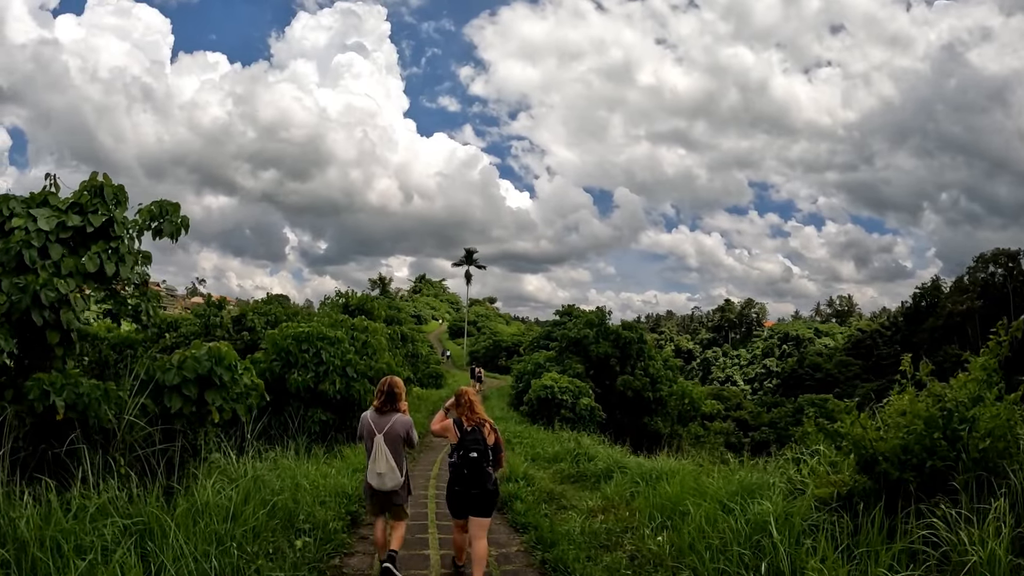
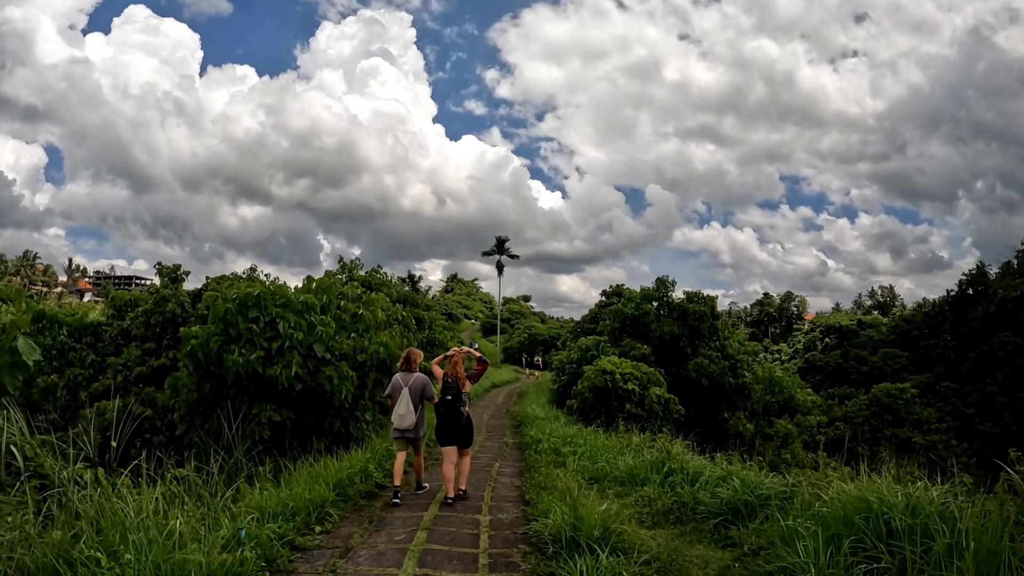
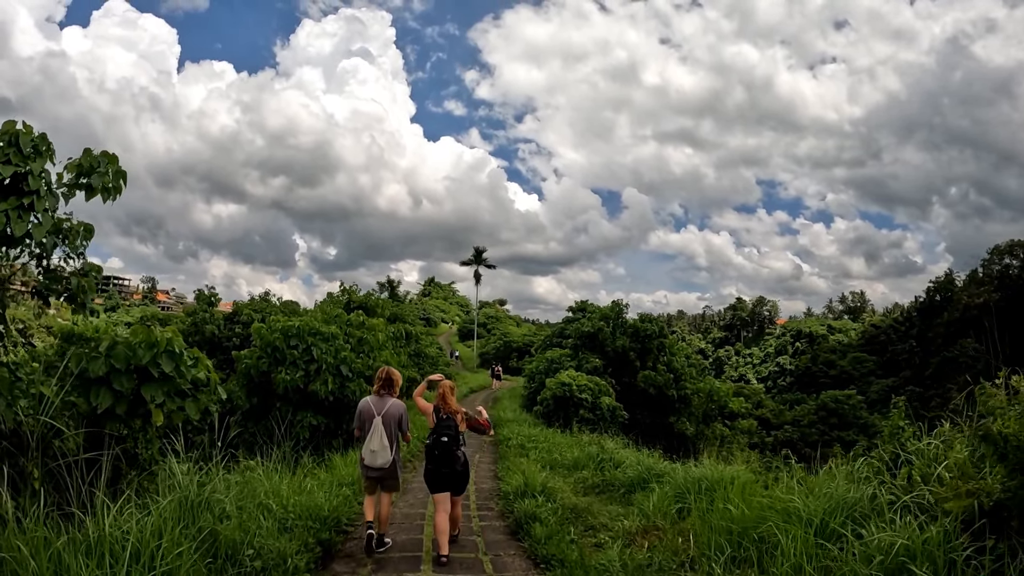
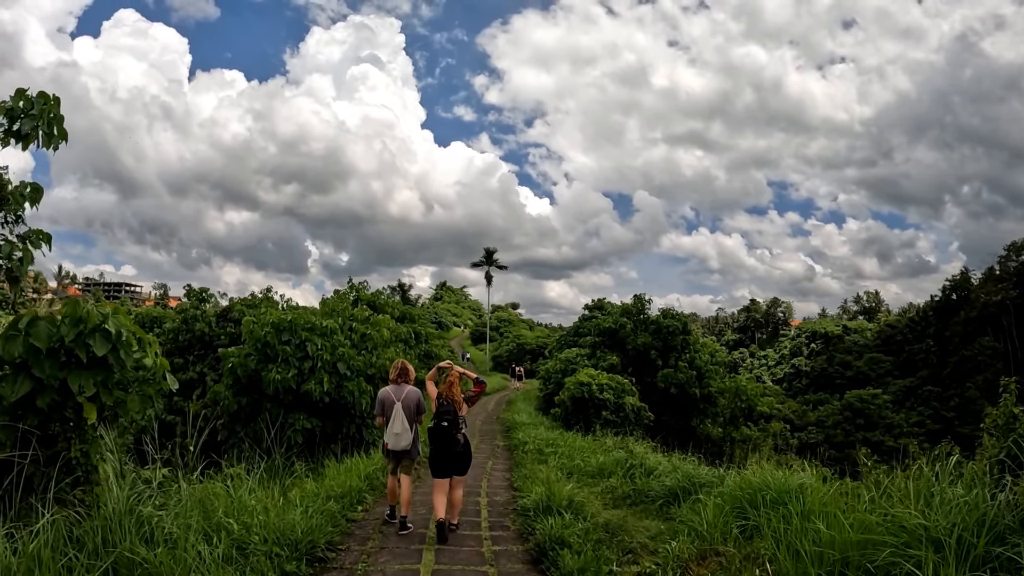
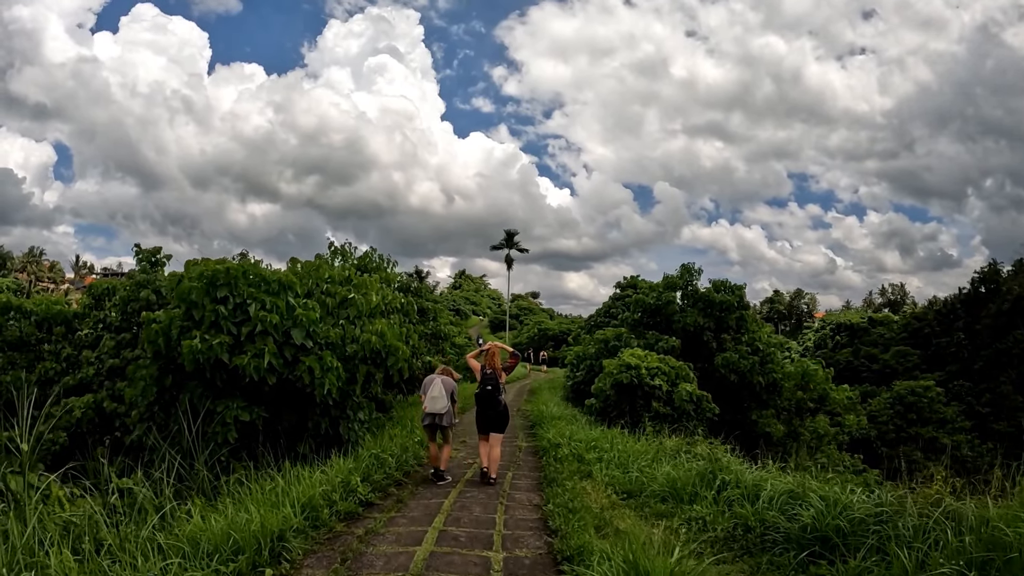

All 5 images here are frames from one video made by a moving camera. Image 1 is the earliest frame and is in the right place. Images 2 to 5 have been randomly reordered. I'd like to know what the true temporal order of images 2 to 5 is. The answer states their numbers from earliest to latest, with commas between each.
3, 4, 2, 5
